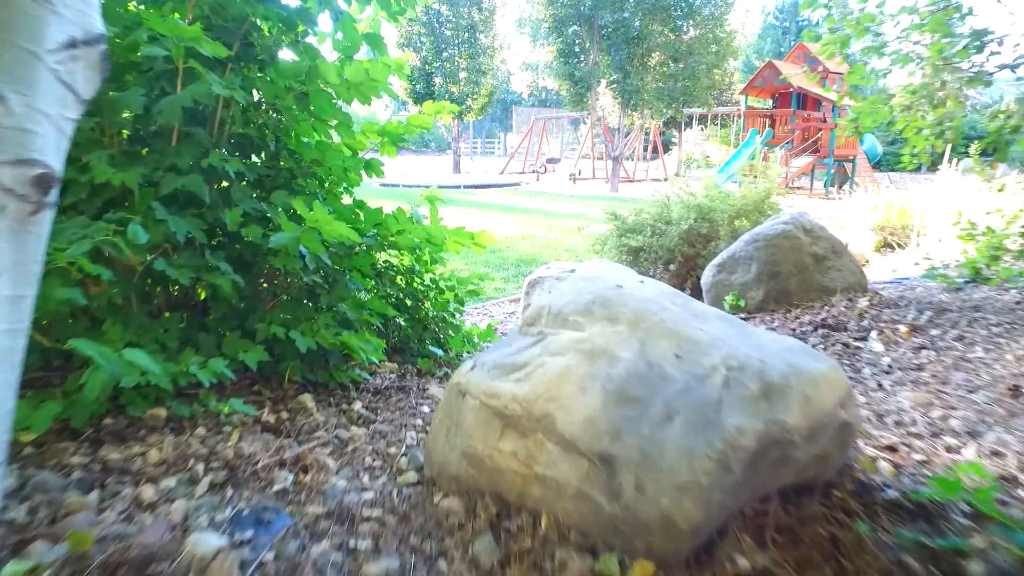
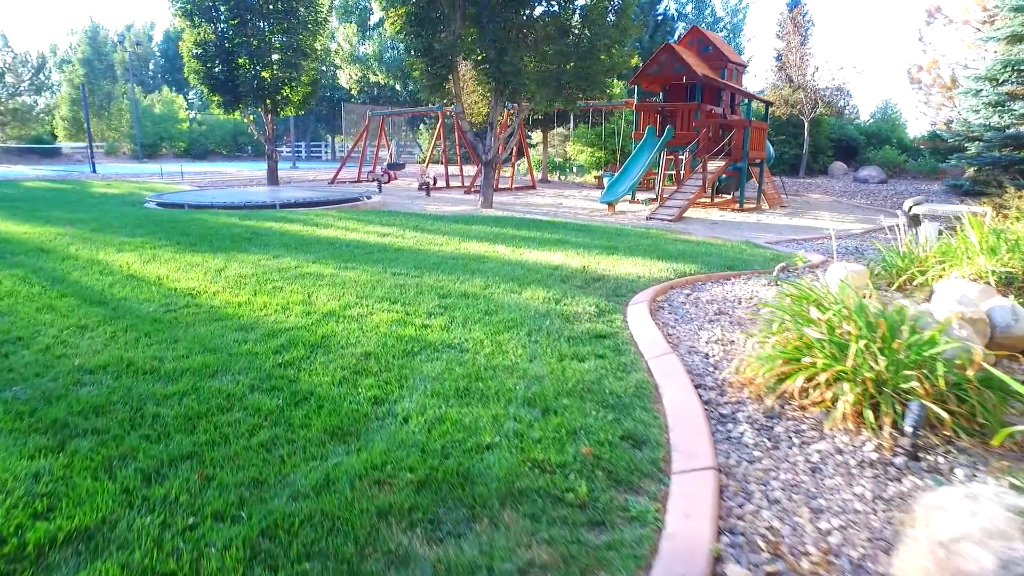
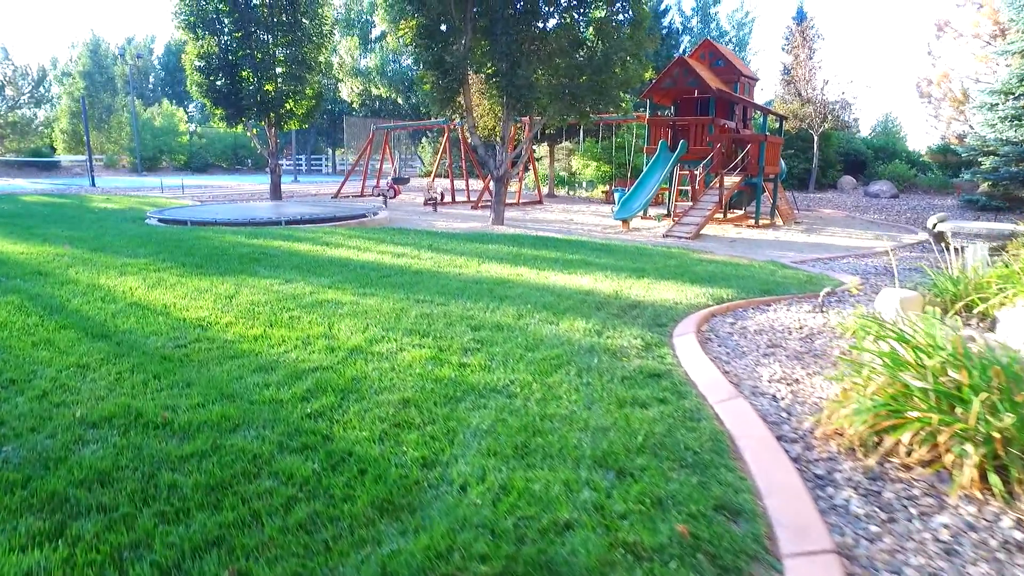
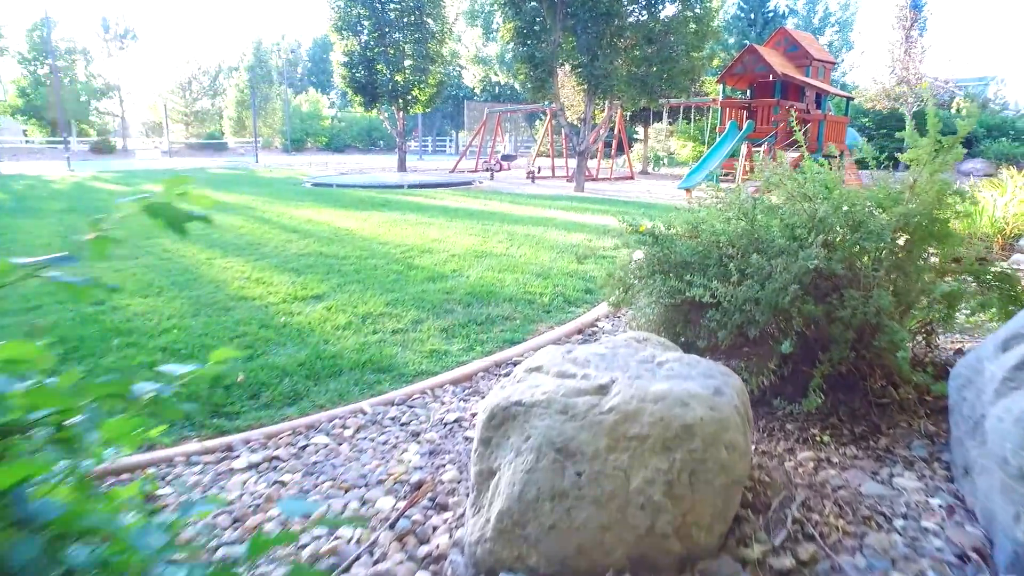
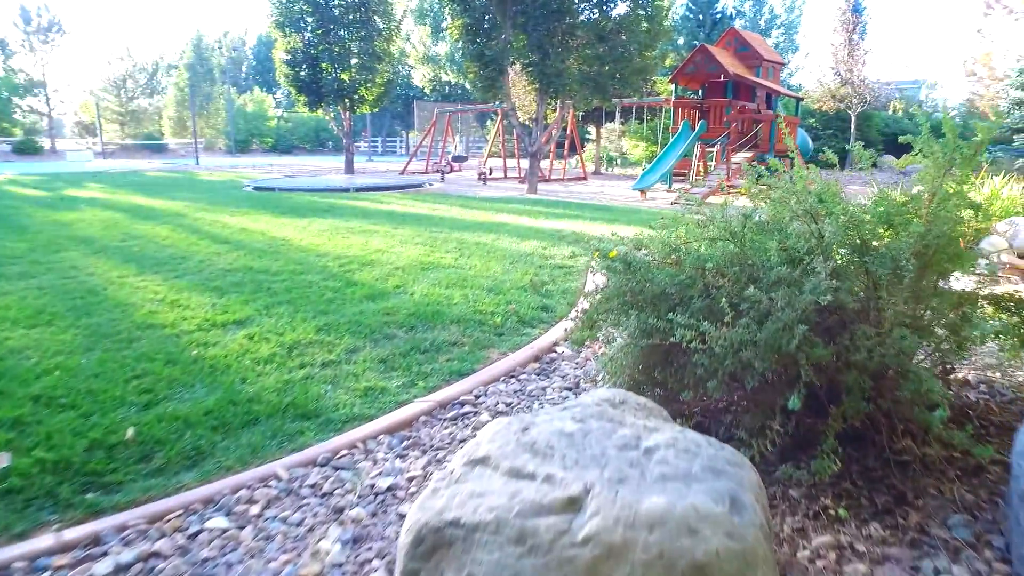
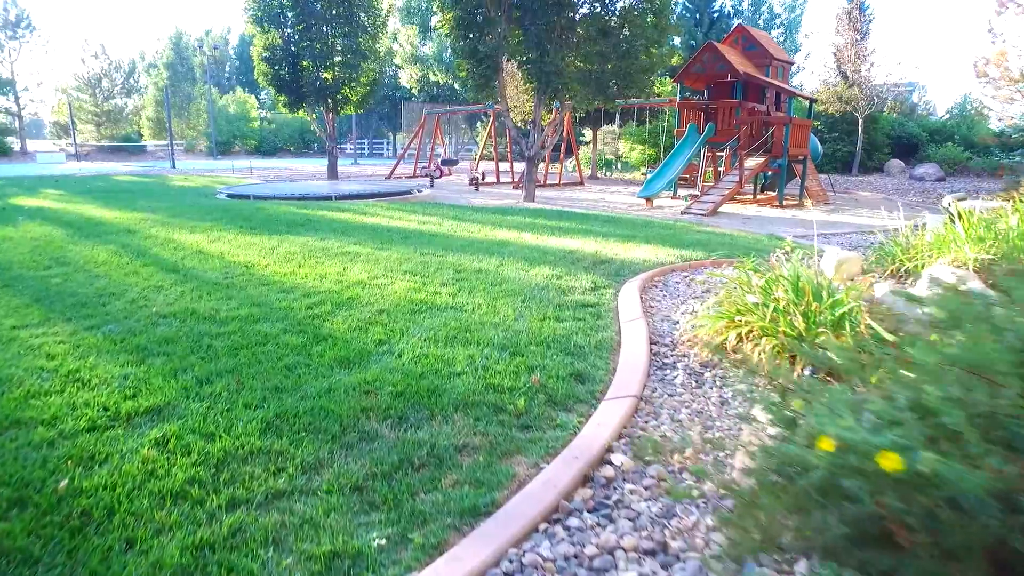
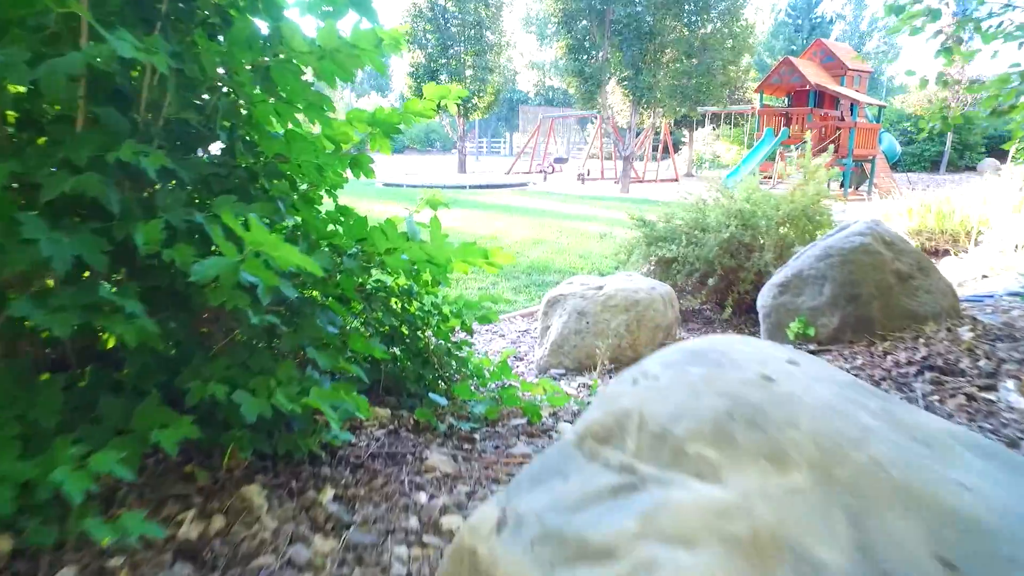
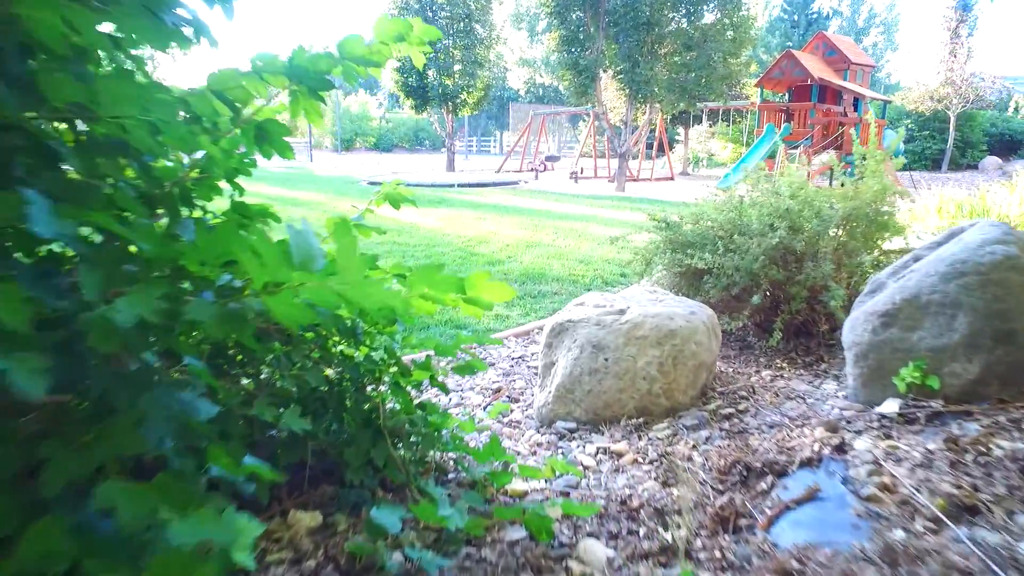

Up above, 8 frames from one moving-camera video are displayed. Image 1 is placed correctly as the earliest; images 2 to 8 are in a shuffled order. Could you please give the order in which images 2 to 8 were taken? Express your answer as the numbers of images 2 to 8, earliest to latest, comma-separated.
7, 8, 4, 5, 6, 2, 3
